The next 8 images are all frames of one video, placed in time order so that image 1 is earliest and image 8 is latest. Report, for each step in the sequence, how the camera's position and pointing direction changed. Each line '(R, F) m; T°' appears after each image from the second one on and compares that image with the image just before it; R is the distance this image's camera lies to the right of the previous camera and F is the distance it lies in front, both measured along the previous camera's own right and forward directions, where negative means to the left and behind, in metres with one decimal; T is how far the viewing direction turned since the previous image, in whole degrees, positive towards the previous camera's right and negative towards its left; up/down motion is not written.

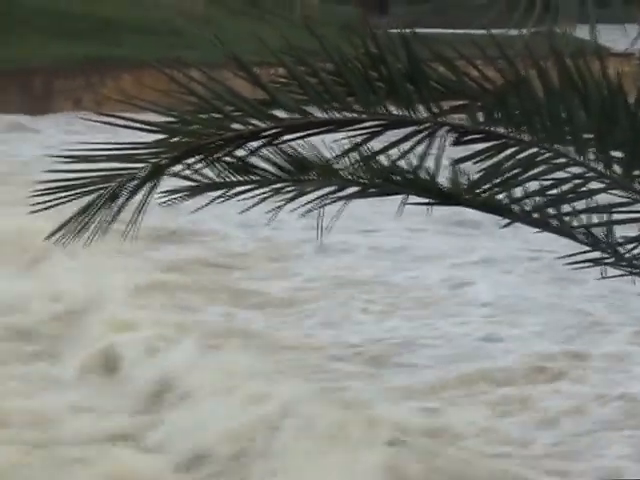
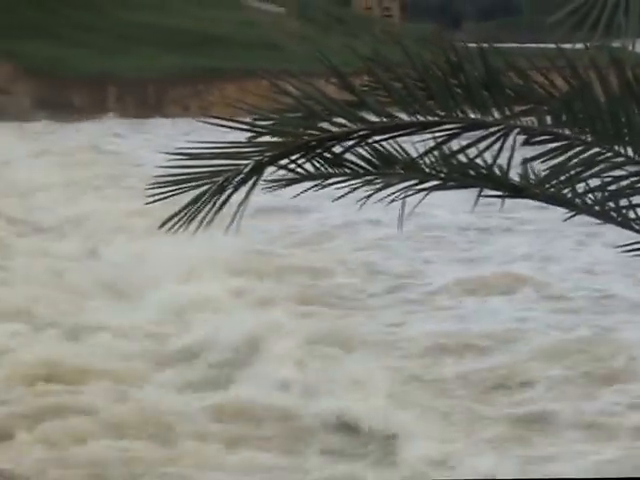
(0.0, -0.1) m; -8°
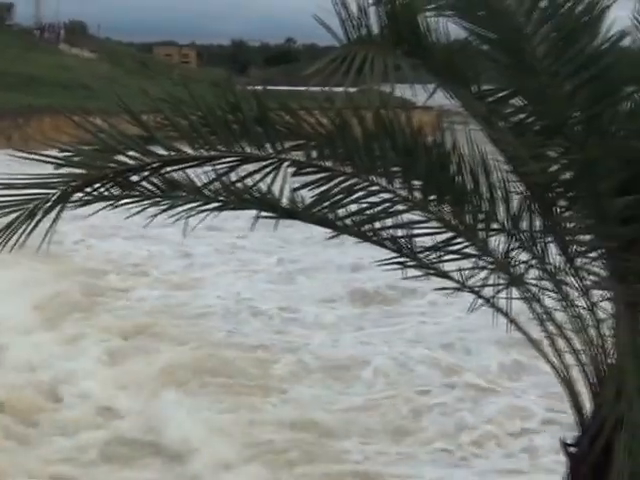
(-0.1, +0.6) m; -5°
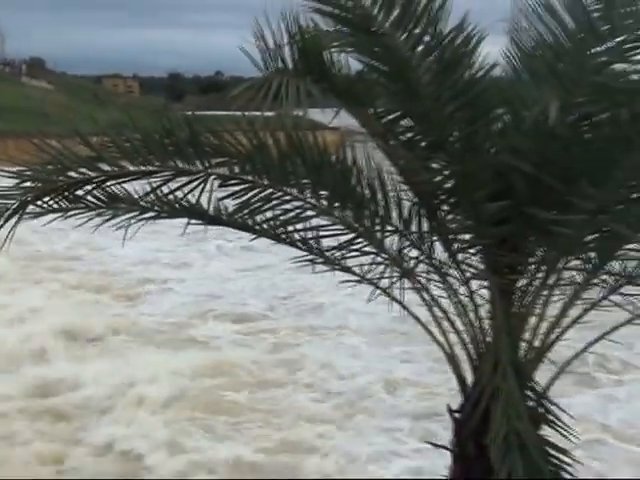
(0.0, -0.4) m; +5°
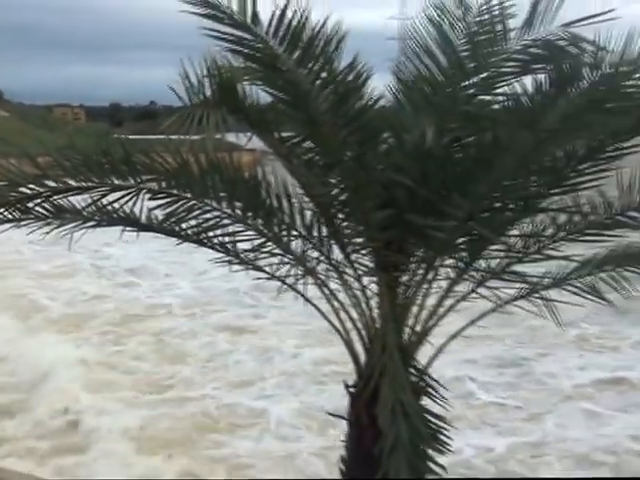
(0.0, -0.5) m; +5°
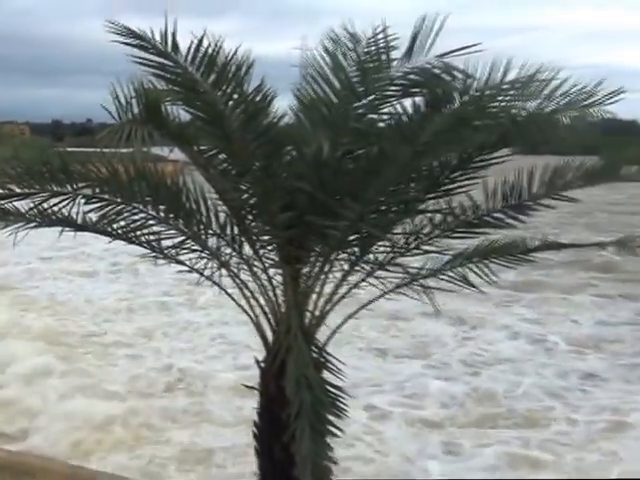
(+0.1, -0.6) m; +3°
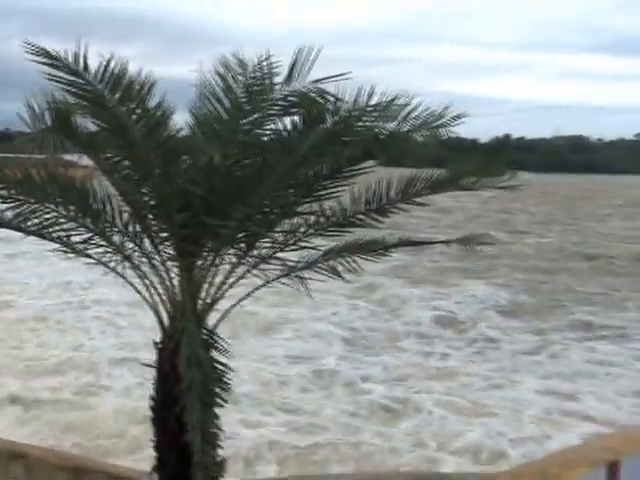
(0.0, -0.7) m; +5°
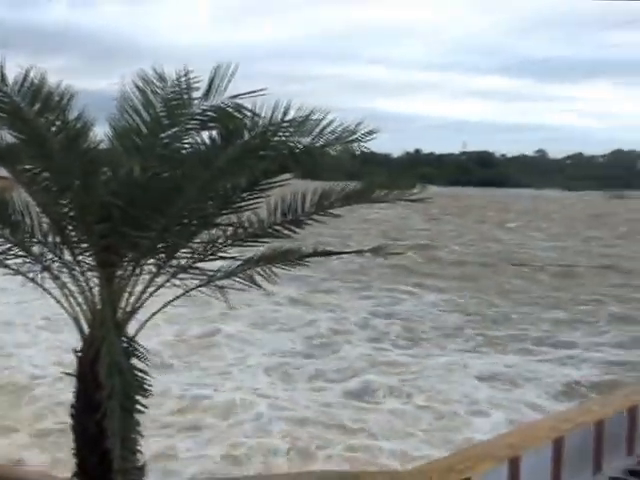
(0.0, -0.2) m; +5°
